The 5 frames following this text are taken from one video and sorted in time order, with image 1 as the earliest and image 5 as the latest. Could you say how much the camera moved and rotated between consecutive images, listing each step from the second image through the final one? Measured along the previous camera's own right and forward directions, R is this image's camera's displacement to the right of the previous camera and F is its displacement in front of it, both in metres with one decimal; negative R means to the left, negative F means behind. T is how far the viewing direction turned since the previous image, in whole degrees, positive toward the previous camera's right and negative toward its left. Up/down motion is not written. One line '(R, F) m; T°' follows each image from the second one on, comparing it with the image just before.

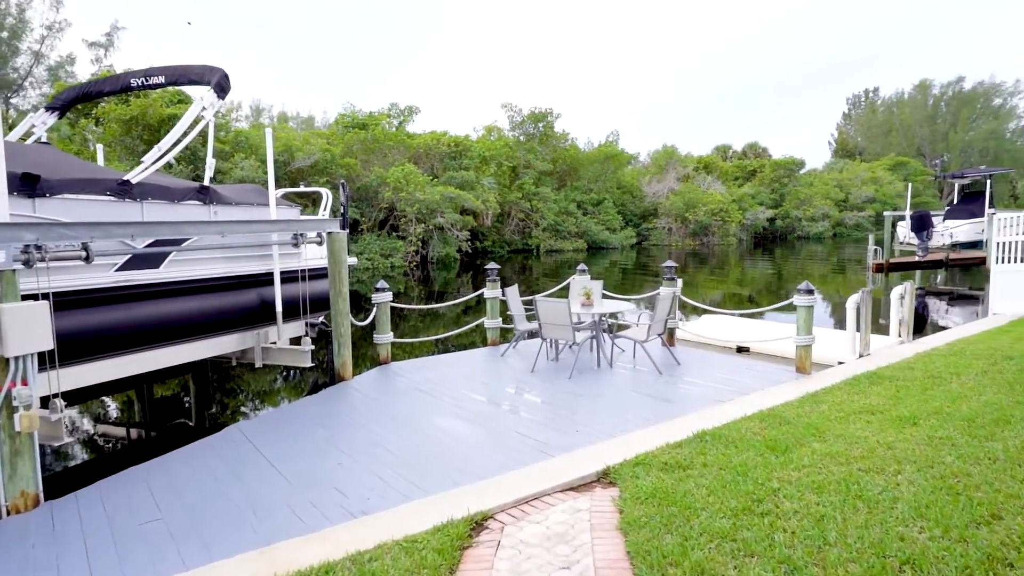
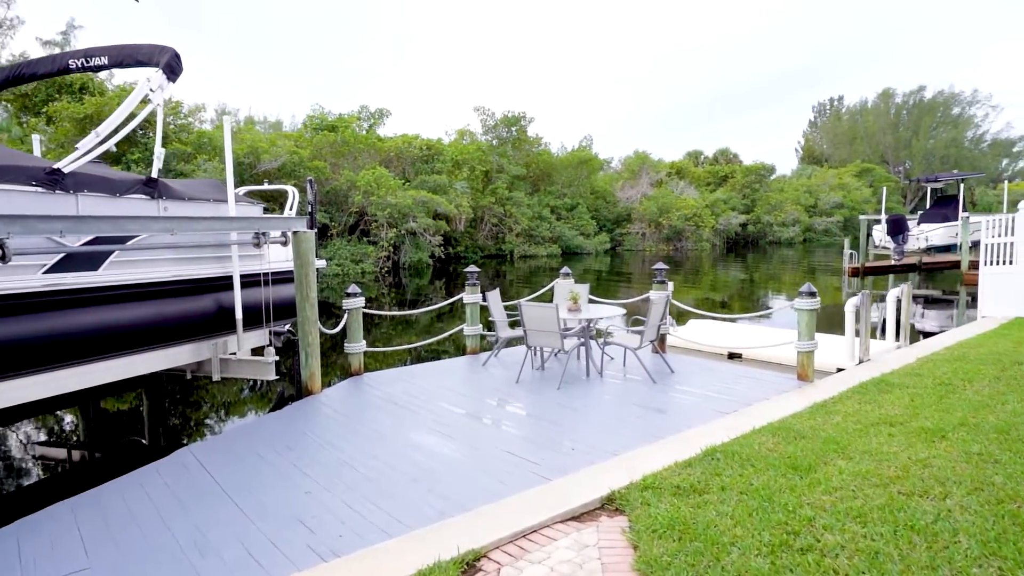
(-0.1, +0.4) m; +2°
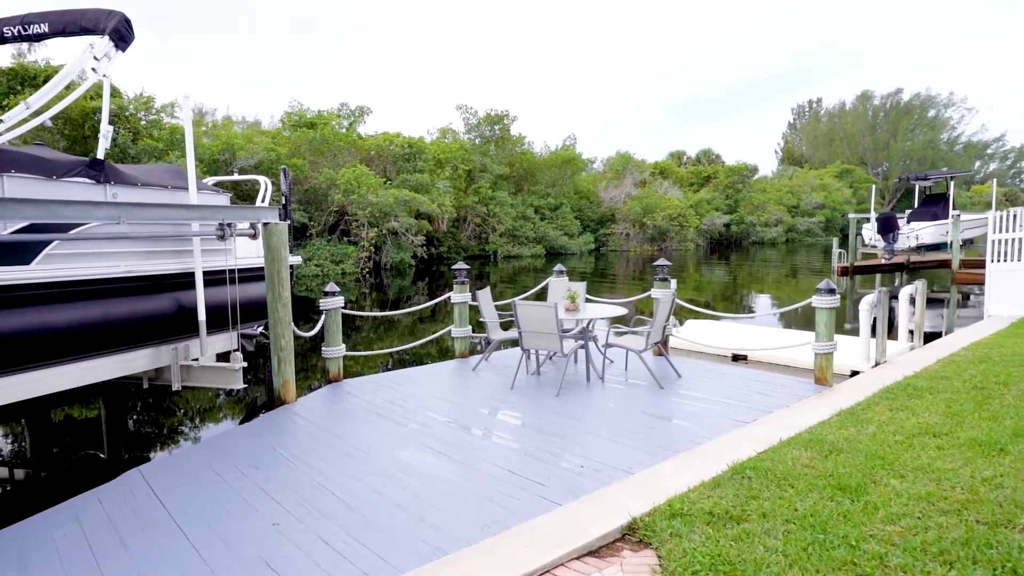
(-0.1, +0.5) m; +2°
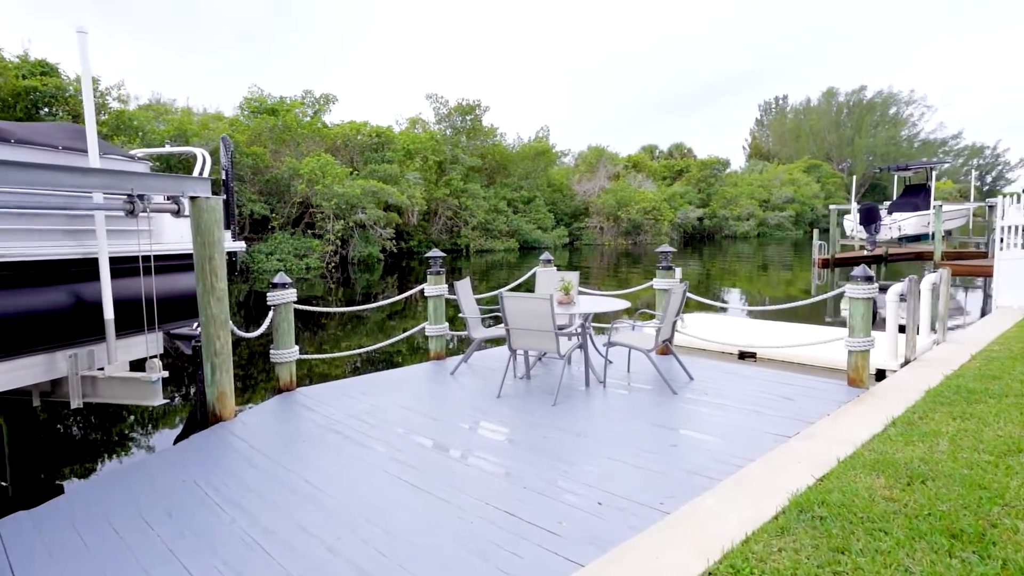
(-0.1, +0.8) m; +2°
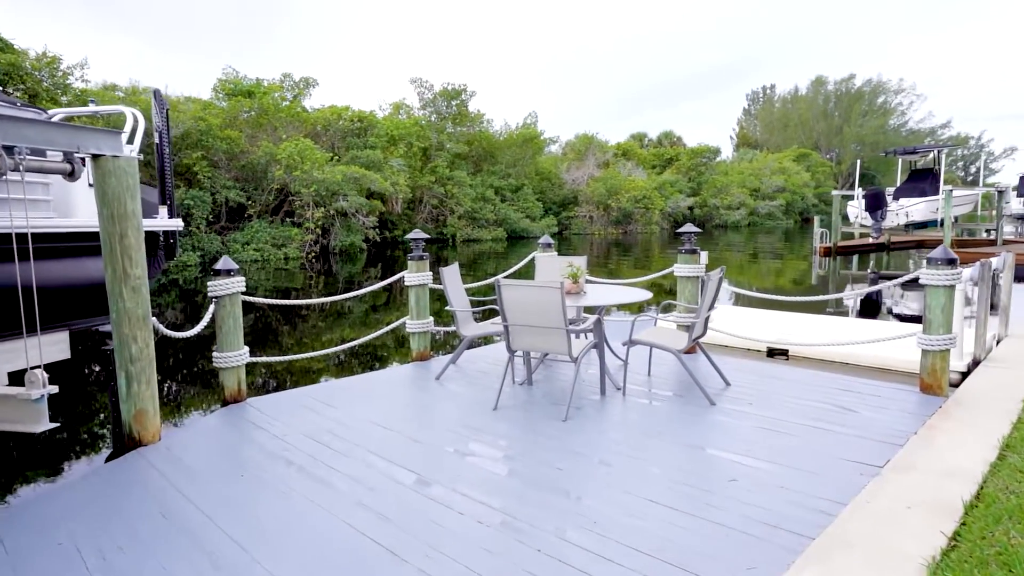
(-0.1, +0.8) m; +1°
